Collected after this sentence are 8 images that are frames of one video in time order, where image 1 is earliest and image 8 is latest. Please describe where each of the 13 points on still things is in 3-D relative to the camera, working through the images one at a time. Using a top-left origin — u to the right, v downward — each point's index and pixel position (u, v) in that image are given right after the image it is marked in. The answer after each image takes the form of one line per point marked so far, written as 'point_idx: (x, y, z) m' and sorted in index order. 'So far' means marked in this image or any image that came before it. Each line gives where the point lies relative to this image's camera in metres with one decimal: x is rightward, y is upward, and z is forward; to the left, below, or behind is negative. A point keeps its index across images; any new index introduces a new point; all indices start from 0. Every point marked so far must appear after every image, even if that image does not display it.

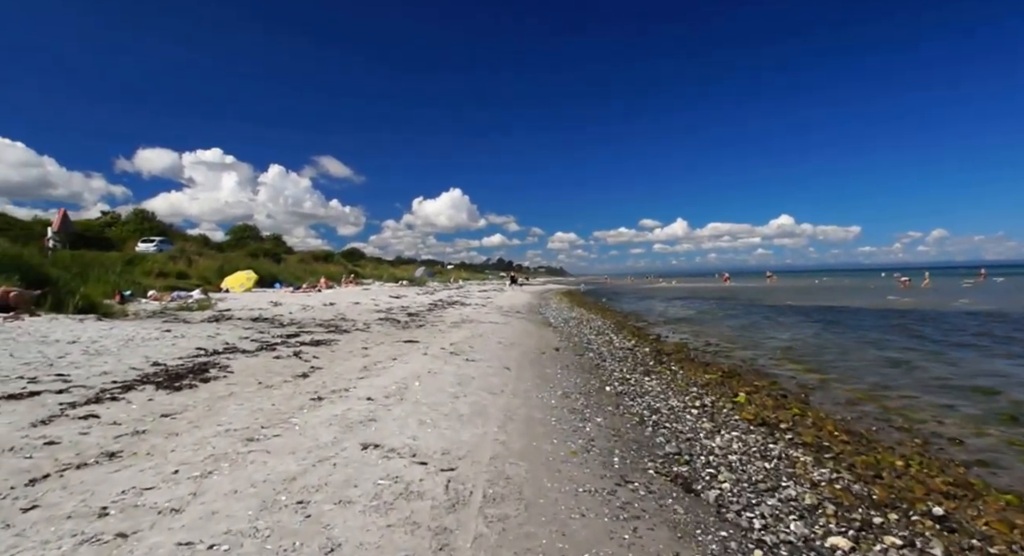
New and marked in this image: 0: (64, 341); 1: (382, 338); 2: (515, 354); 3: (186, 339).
0: (-7.7, -1.1, +9.5) m
1: (-3.3, -1.6, +14.0) m
2: (0.0, -1.8, +12.8) m
3: (-6.1, -1.3, +10.4) m
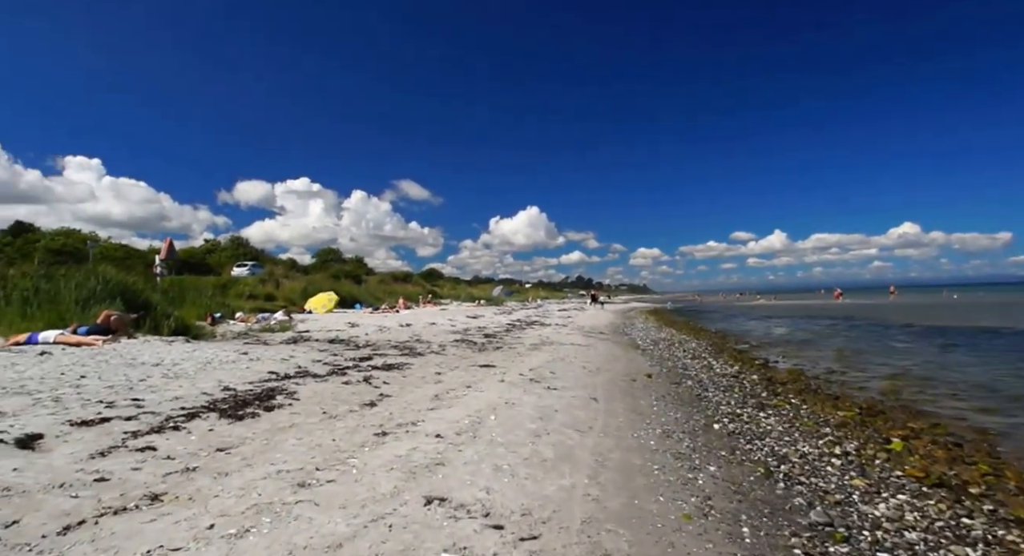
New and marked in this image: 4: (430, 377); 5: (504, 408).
0: (-6.3, -1.4, +9.4) m
1: (-1.3, -2.0, +13.3) m
2: (+1.8, -2.1, +11.6) m
3: (-4.6, -1.7, +10.0) m
4: (-1.5, -1.9, +10.5) m
5: (-0.1, -1.8, +7.8) m
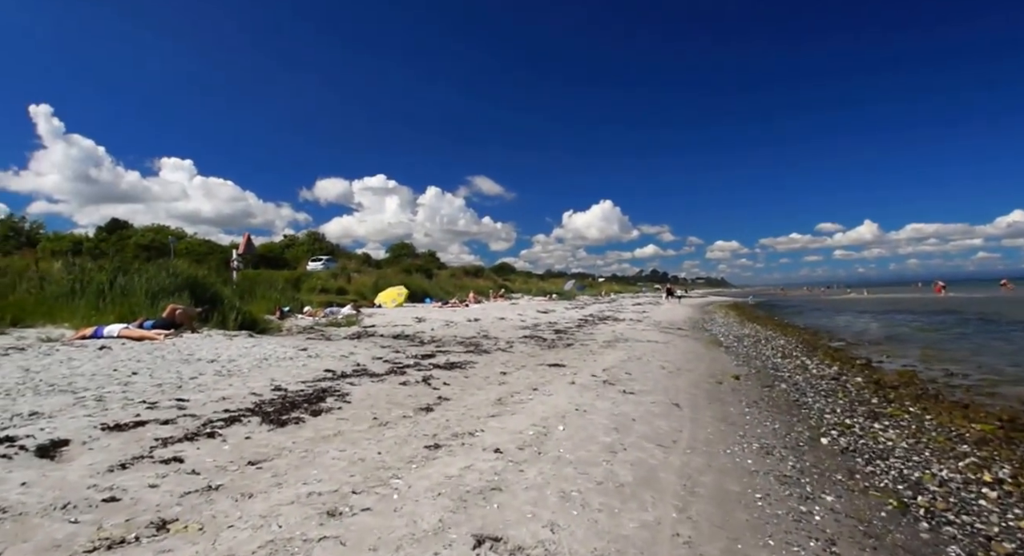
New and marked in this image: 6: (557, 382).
0: (-5.2, -1.4, +9.3) m
1: (+0.3, -1.9, +12.5) m
2: (+3.2, -2.0, +10.4) m
3: (-3.4, -1.6, +9.7) m
4: (-0.3, -1.8, +9.7) m
5: (+0.8, -1.7, +6.9) m
6: (+0.8, -1.8, +9.5) m
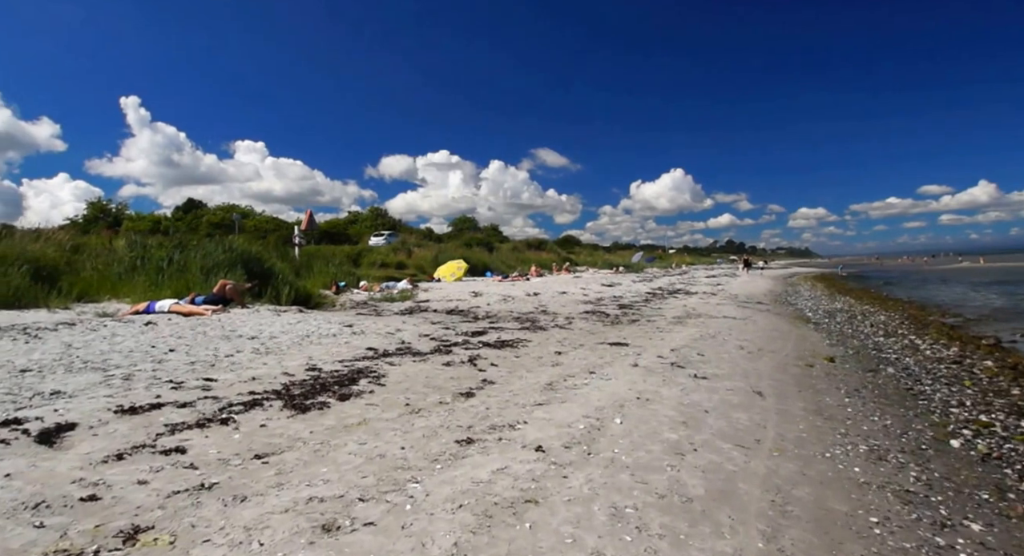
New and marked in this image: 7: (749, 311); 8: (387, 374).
0: (-4.3, -0.9, +9.0) m
1: (+1.5, -1.3, +11.5) m
2: (+4.1, -1.5, +9.2) m
3: (-2.5, -1.1, +9.2) m
4: (+0.6, -1.3, +8.9) m
5: (+1.3, -1.4, +6.0) m
6: (+1.7, -1.3, +8.6) m
7: (+8.3, -1.2, +19.6) m
8: (-1.6, -1.2, +7.2) m
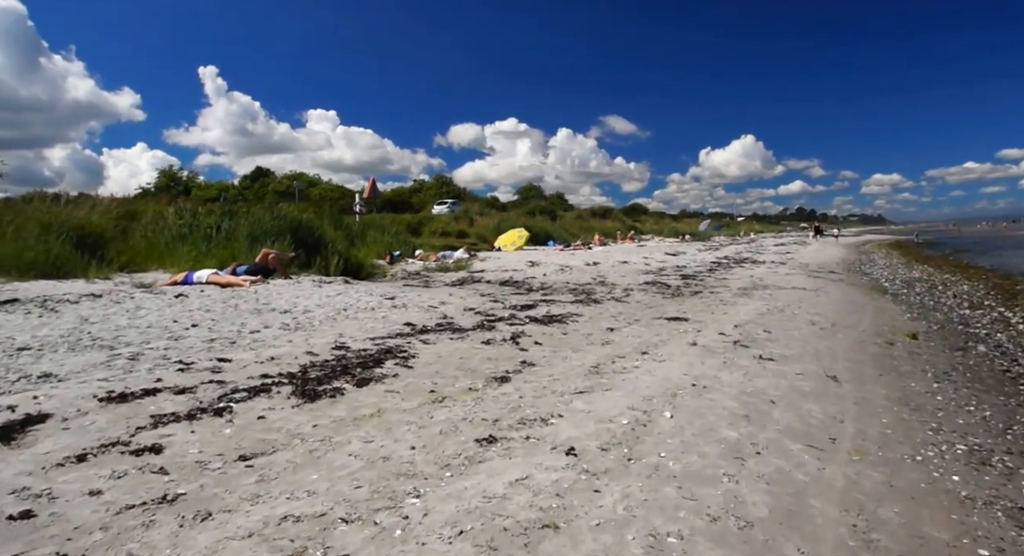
0: (-3.7, -0.5, +8.8) m
1: (+2.4, -0.7, +10.8) m
2: (+4.8, -1.0, +8.1) m
3: (-1.8, -0.7, +8.8) m
4: (+1.2, -0.9, +8.2) m
5: (+1.6, -1.1, +5.2) m
6: (+2.2, -0.9, +7.8) m
7: (+9.9, -0.2, +18.1) m
8: (-1.1, -0.9, +6.7) m
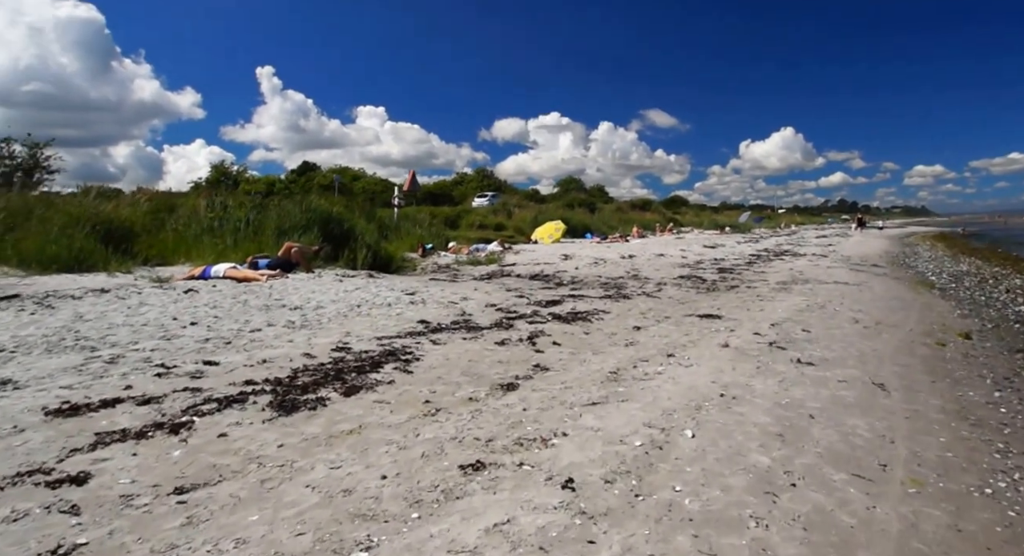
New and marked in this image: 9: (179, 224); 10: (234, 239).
0: (-3.4, -0.4, +8.4) m
1: (+2.7, -0.6, +10.0) m
2: (+5.0, -0.9, +7.3) m
3: (-1.5, -0.6, +8.4) m
4: (+1.4, -0.8, +7.6) m
5: (+1.7, -1.1, +4.6) m
6: (+2.4, -0.8, +7.1) m
7: (+10.8, +0.1, +16.9) m
8: (-1.0, -0.8, +6.2) m
9: (-9.2, +1.5, +15.5) m
10: (-7.4, +1.1, +14.9) m
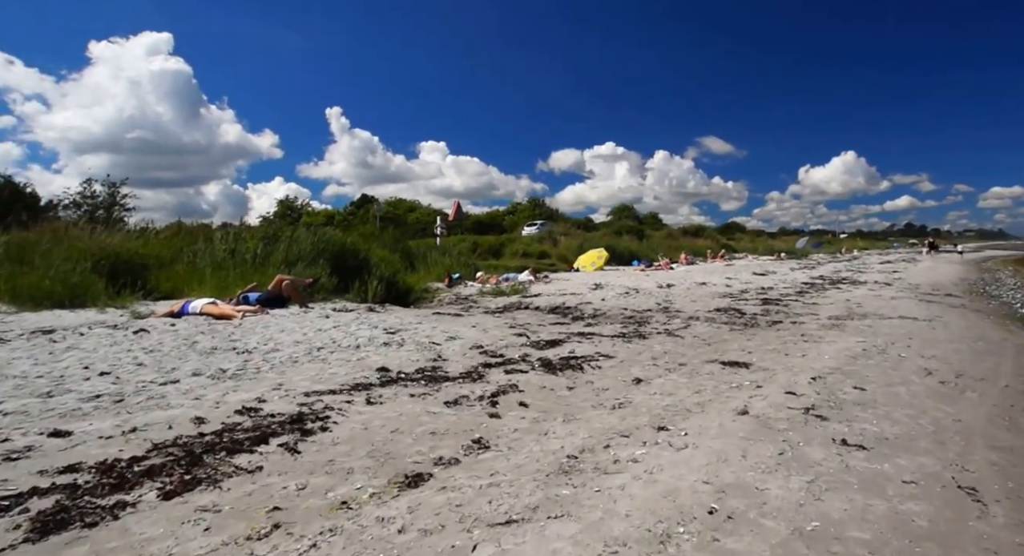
0: (-3.7, -1.0, +7.4) m
1: (+2.6, -1.1, +8.3) m
2: (+4.5, -1.4, +5.4) m
3: (-1.9, -1.1, +7.1) m
4: (+1.0, -1.3, +6.0) m
5: (+1.0, -1.4, +3.0) m
6: (+2.0, -1.3, +5.4) m
7: (+11.2, -0.8, +14.4) m
8: (-1.5, -1.3, +4.9) m
9: (-8.8, +0.6, +15.0) m
10: (-7.0, +0.2, +14.2) m
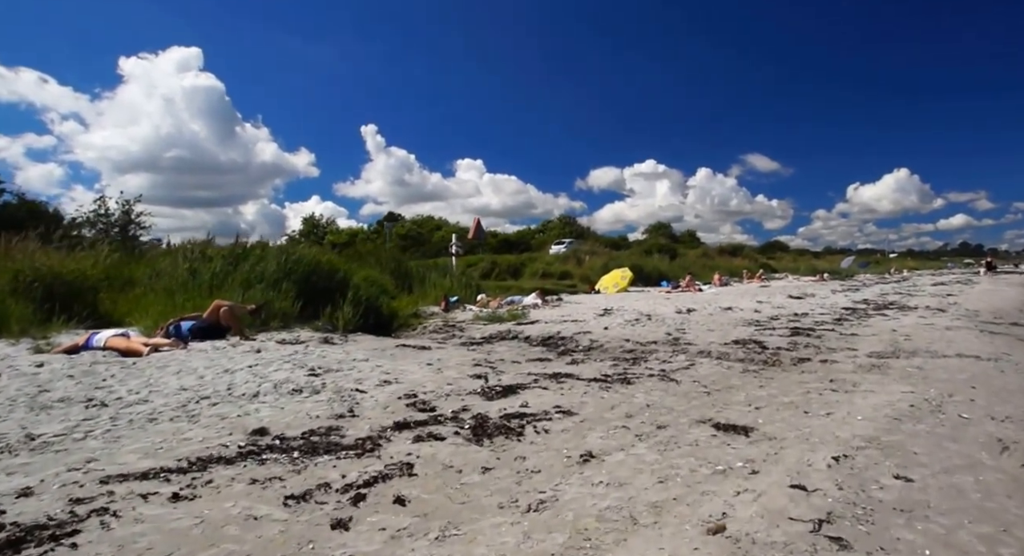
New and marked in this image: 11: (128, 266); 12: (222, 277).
0: (-4.5, -1.3, +5.9) m
1: (+1.8, -1.5, +6.5) m
2: (+3.6, -1.7, +3.4) m
3: (-2.7, -1.5, +5.5) m
4: (+0.1, -1.6, +4.2) m
5: (-0.1, -1.6, +1.2) m
6: (+1.0, -1.6, +3.6) m
7: (+10.9, -1.4, +12.0) m
8: (-2.5, -1.5, +3.3) m
9: (-9.1, 0.0, +13.9) m
10: (-7.4, -0.4, +13.0) m
11: (-9.9, +0.3, +14.6) m
12: (-7.1, -0.1, +13.8) m
